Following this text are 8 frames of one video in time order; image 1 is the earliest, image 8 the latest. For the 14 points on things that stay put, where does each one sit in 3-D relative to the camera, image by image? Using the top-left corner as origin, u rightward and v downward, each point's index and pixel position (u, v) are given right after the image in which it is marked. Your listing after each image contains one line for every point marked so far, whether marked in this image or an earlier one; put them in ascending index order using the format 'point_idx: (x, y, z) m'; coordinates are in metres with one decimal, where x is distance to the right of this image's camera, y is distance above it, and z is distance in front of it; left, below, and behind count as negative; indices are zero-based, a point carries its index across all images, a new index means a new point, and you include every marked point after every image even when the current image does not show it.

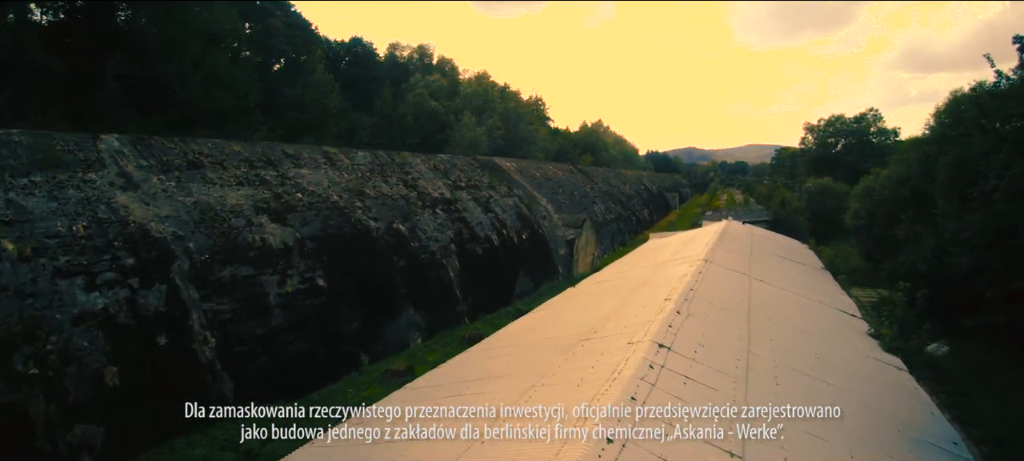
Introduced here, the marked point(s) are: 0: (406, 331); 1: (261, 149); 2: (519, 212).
0: (-1.8, -1.7, +7.7) m
1: (-4.0, +1.3, +7.6) m
2: (+0.2, +0.5, +11.9) m
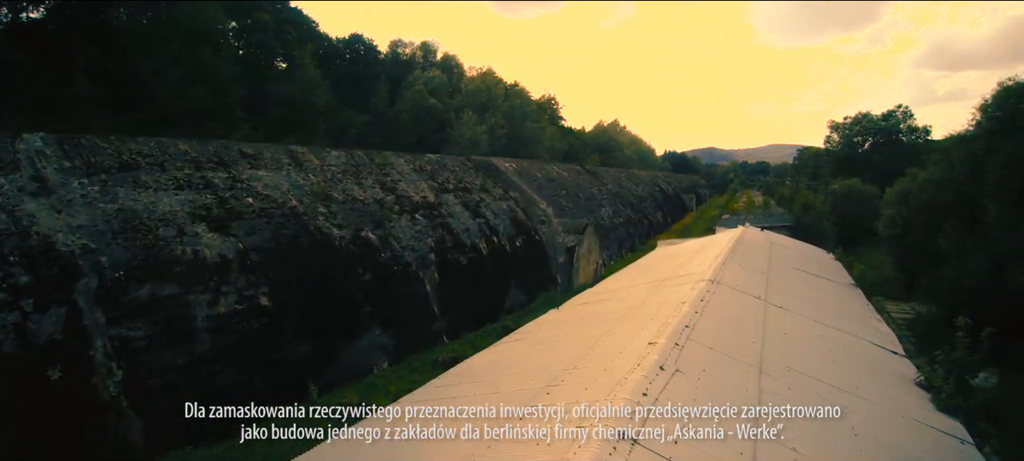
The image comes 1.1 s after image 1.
0: (-2.2, -1.8, +6.8) m
1: (-4.3, +1.2, +6.8) m
2: (0.0, +0.3, +10.9) m
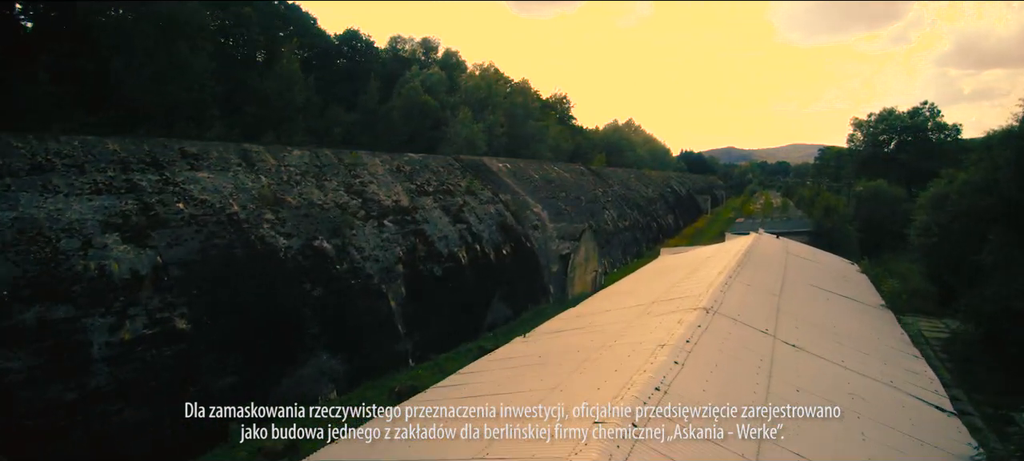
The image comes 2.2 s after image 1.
0: (-2.6, -1.9, +5.9) m
1: (-4.7, +1.1, +6.0) m
2: (-0.2, +0.2, +10.0) m
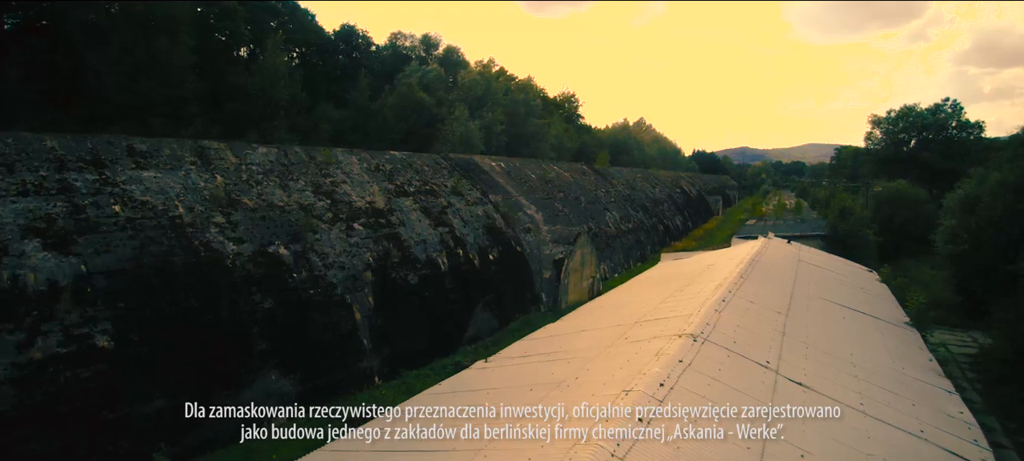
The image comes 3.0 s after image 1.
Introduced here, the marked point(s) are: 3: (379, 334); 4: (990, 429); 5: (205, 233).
0: (-2.9, -2.0, +5.3) m
1: (-5.0, +1.0, +5.5) m
2: (-0.4, +0.1, +9.4) m
3: (-1.8, -1.4, +6.5) m
4: (+6.8, -2.8, +6.7) m
5: (-3.6, 0.0, +5.7) m
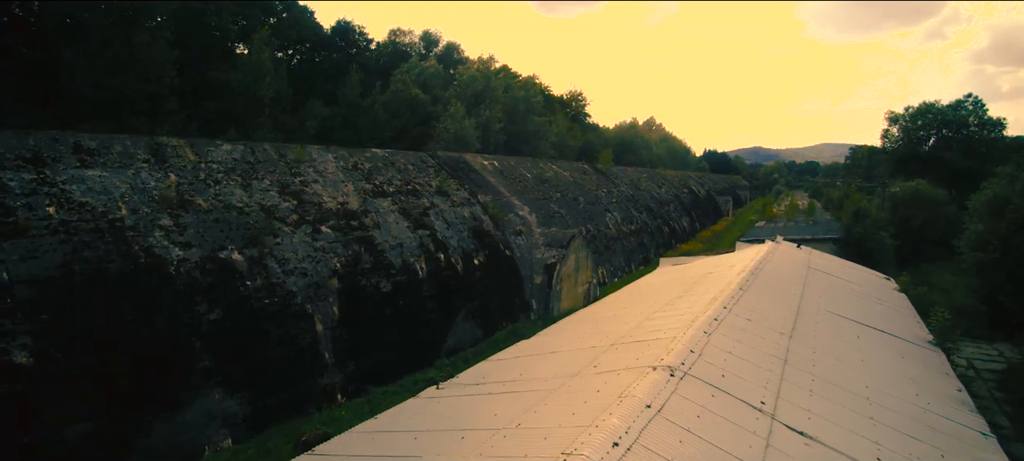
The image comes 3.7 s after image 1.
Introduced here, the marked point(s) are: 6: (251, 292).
0: (-3.2, -2.0, +4.8) m
1: (-5.3, +1.0, +5.0) m
2: (-0.7, +0.1, +8.8) m
3: (-2.1, -1.5, +6.0) m
4: (+6.5, -2.9, +6.0) m
5: (-4.0, -0.1, +5.2) m
6: (-3.0, -0.7, +5.5) m
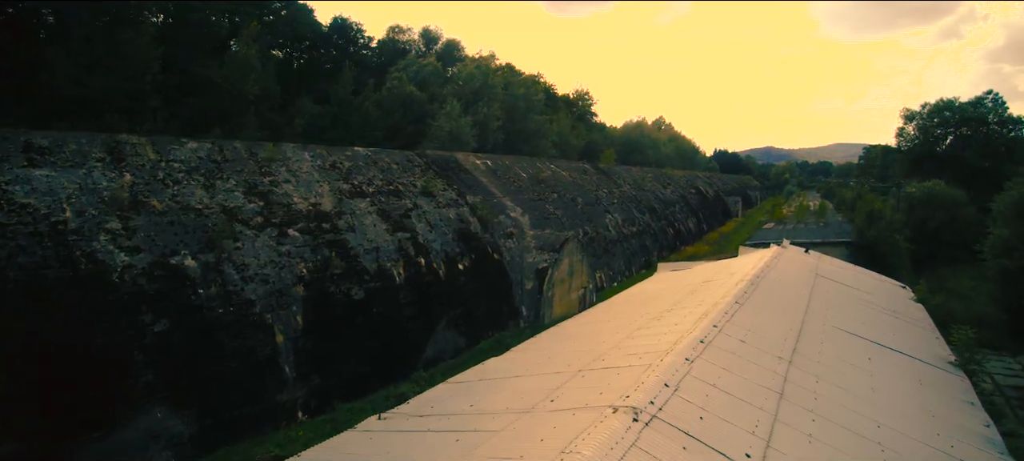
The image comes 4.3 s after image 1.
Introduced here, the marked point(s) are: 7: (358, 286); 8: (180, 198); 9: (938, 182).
0: (-3.5, -2.1, +4.4) m
1: (-5.6, +1.0, +4.7) m
2: (-0.9, 0.0, +8.4) m
3: (-2.4, -1.5, +5.6) m
4: (+6.2, -2.9, +5.4) m
5: (-4.2, -0.1, +4.8) m
6: (-3.3, -0.8, +5.1) m
7: (-2.0, -0.7, +6.3) m
8: (-4.0, +0.4, +5.6) m
9: (+15.7, +1.8, +17.4) m
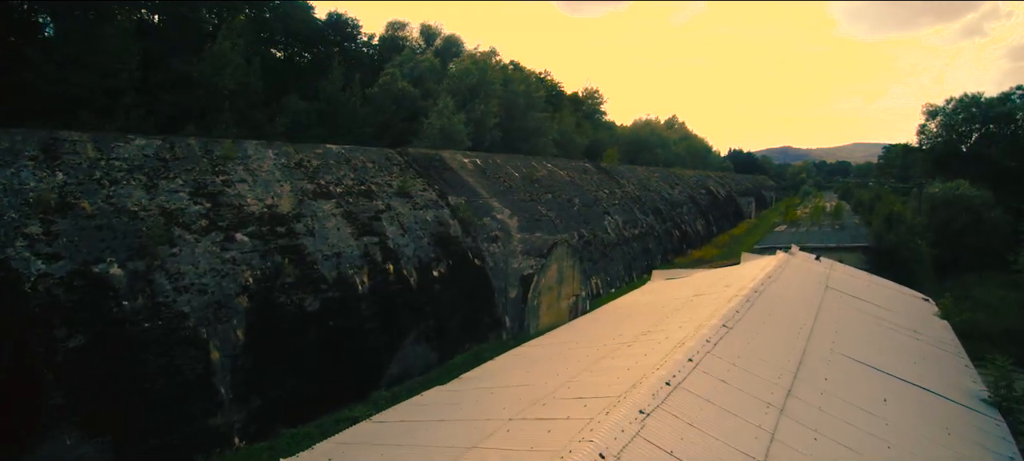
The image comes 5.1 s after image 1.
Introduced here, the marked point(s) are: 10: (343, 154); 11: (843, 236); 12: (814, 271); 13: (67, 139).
0: (-3.9, -2.1, +3.9) m
1: (-5.9, +0.9, +4.2) m
2: (-1.2, 0.0, +7.8) m
3: (-2.8, -1.6, +5.0) m
4: (+5.9, -3.0, +4.7) m
5: (-4.6, -0.2, +4.3) m
6: (-3.7, -0.8, +4.5) m
7: (-2.4, -0.8, +5.7) m
8: (-4.3, +0.3, +5.1) m
9: (+15.6, +1.6, +16.4) m
10: (-2.8, +1.3, +7.8) m
11: (+12.8, -0.2, +18.2) m
12: (+6.0, -0.7, +9.4) m
13: (-5.1, +1.0, +5.3) m
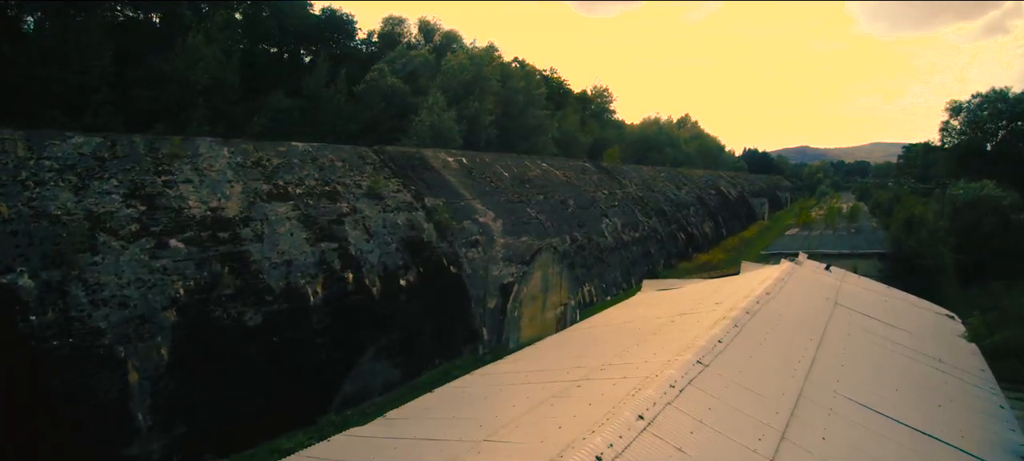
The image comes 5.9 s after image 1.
0: (-4.4, -2.2, +3.4) m
1: (-6.4, +0.9, +3.8) m
2: (-1.5, -0.1, +7.2) m
3: (-3.2, -1.6, +4.5) m
4: (+5.4, -3.1, +3.9) m
5: (-5.1, -0.2, +3.8) m
6: (-4.1, -0.9, +4.0) m
7: (-2.8, -0.9, +5.2) m
8: (-4.7, +0.3, +4.6) m
9: (+15.5, +1.5, +15.4) m
10: (-3.2, +1.2, +7.2) m
11: (+12.7, -0.3, +17.2) m
12: (+5.7, -0.8, +8.7) m
13: (-5.5, +1.0, +4.8) m
